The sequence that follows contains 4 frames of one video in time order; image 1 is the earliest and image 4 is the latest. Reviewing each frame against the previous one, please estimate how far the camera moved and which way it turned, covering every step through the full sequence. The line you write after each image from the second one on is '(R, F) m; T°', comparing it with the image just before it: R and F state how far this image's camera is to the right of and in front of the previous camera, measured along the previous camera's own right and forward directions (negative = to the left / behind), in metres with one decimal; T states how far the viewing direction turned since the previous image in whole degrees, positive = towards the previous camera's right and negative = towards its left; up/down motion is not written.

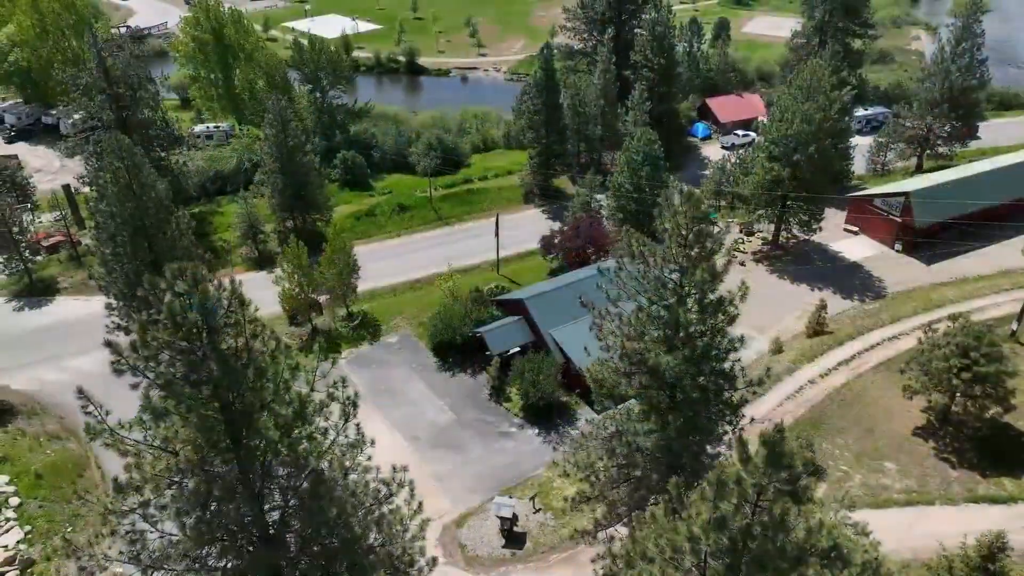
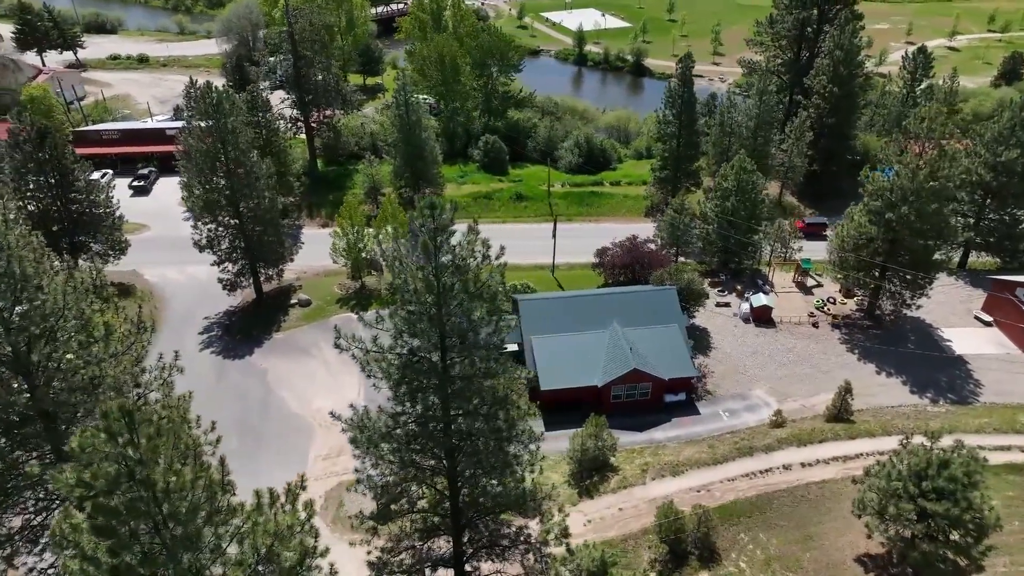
(+12.2, +2.1) m; -20°
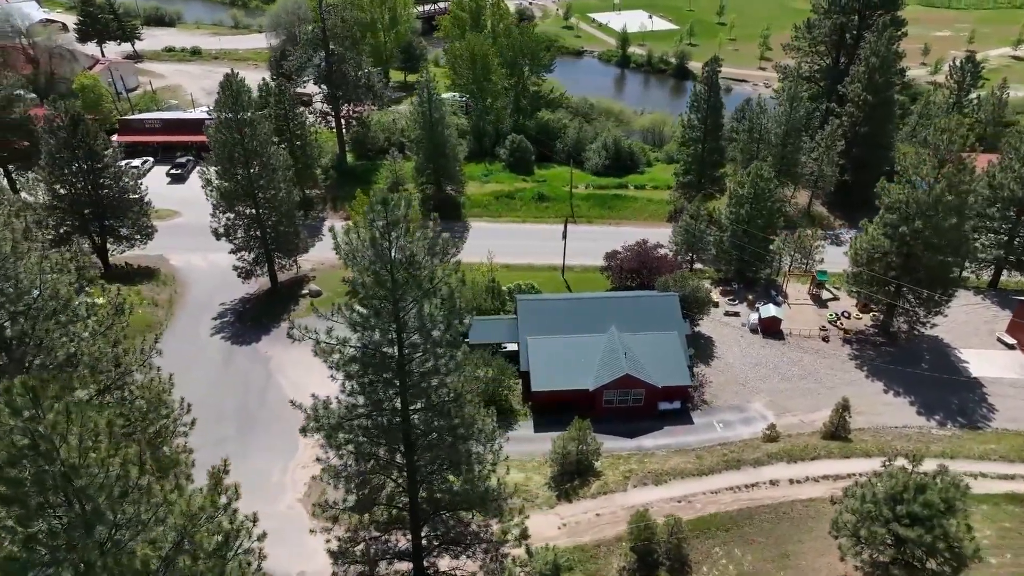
(+2.3, 0.0) m; -4°
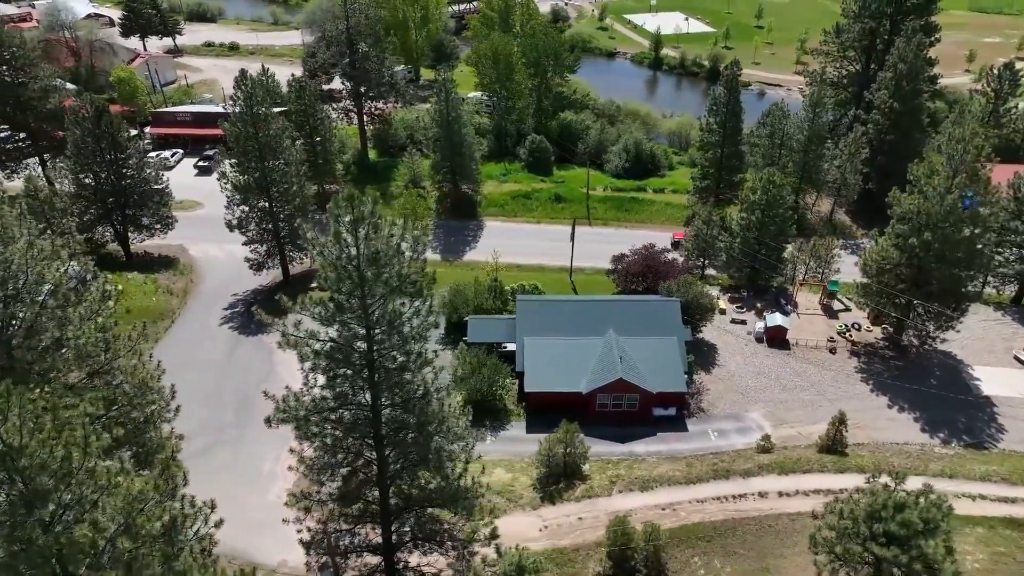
(+1.8, 0.0) m; -3°
